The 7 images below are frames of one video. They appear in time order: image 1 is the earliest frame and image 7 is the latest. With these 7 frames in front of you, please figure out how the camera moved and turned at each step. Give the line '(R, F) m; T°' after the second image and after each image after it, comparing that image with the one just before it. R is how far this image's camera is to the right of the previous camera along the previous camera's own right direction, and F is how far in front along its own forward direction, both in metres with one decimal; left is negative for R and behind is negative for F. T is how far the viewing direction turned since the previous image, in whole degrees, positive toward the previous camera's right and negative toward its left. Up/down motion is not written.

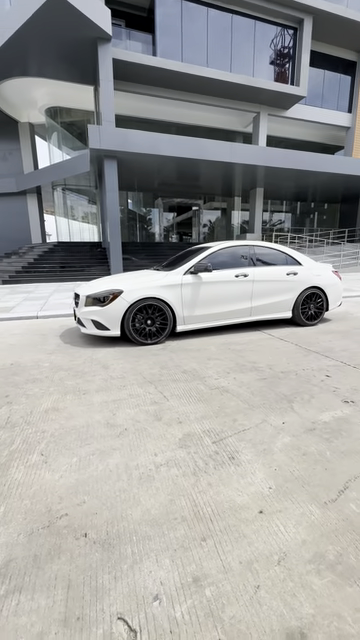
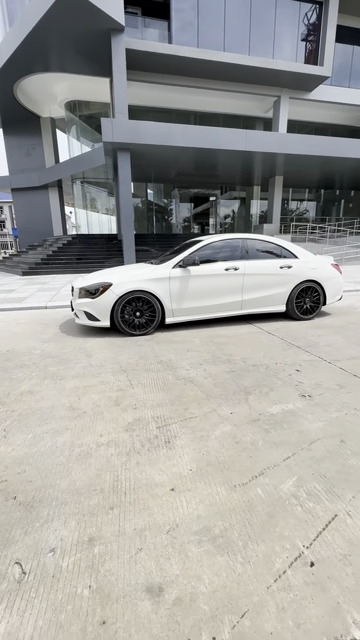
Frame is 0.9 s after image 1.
(+0.6, -0.1) m; -5°
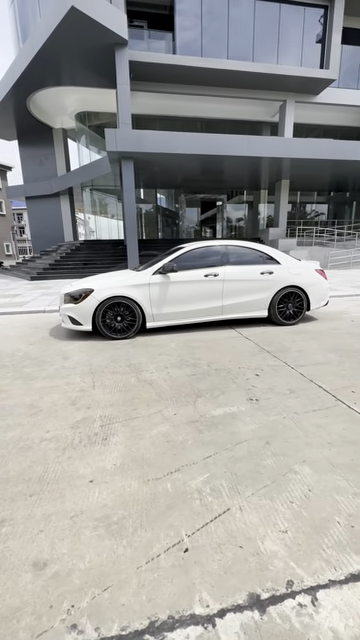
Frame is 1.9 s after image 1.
(+0.7, -0.2) m; -3°
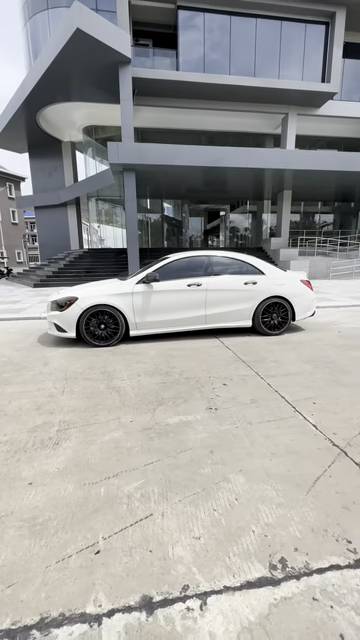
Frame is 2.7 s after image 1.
(+0.5, -0.1) m; -2°
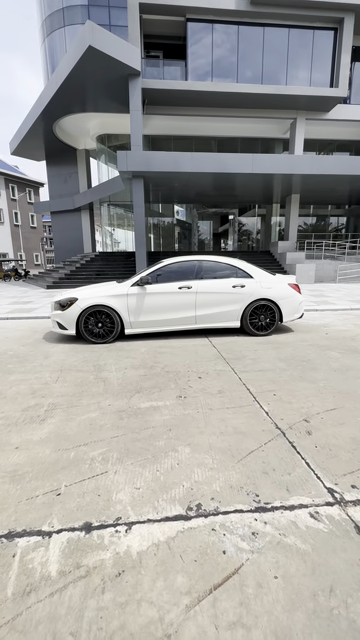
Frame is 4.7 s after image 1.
(+0.5, -0.4) m; -3°
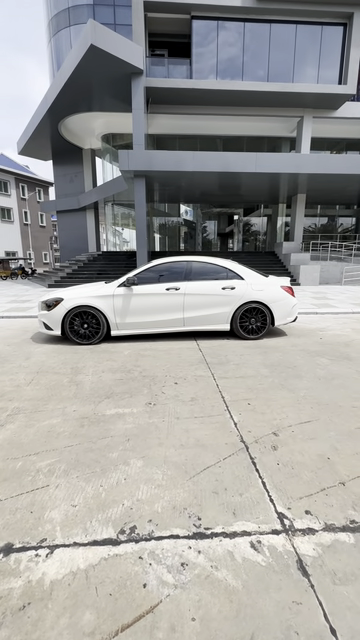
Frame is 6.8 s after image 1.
(+0.4, +0.2) m; -2°
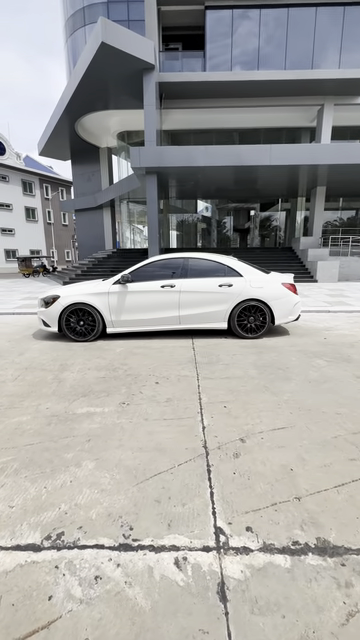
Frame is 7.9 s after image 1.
(+0.5, +0.1) m; -4°
